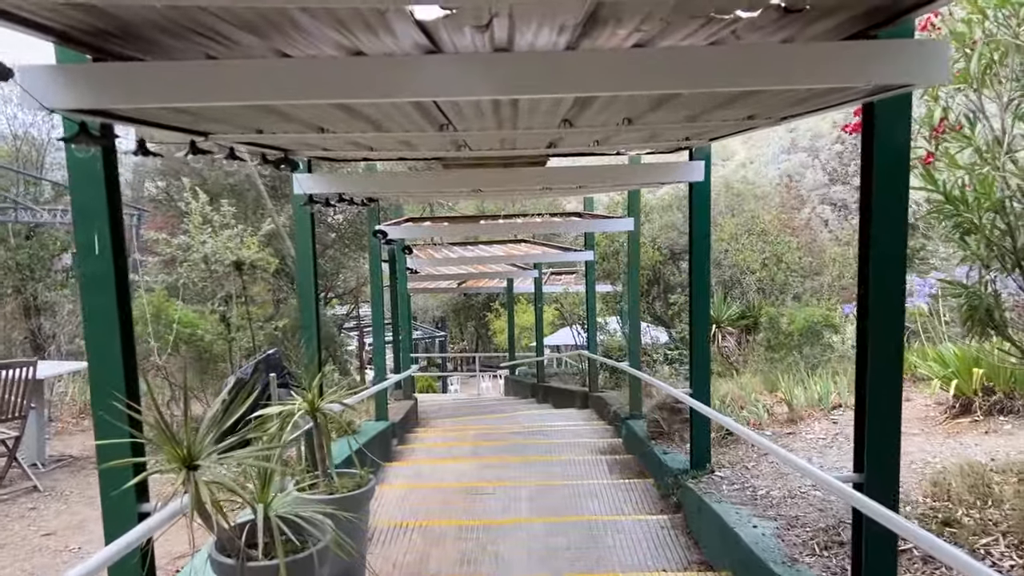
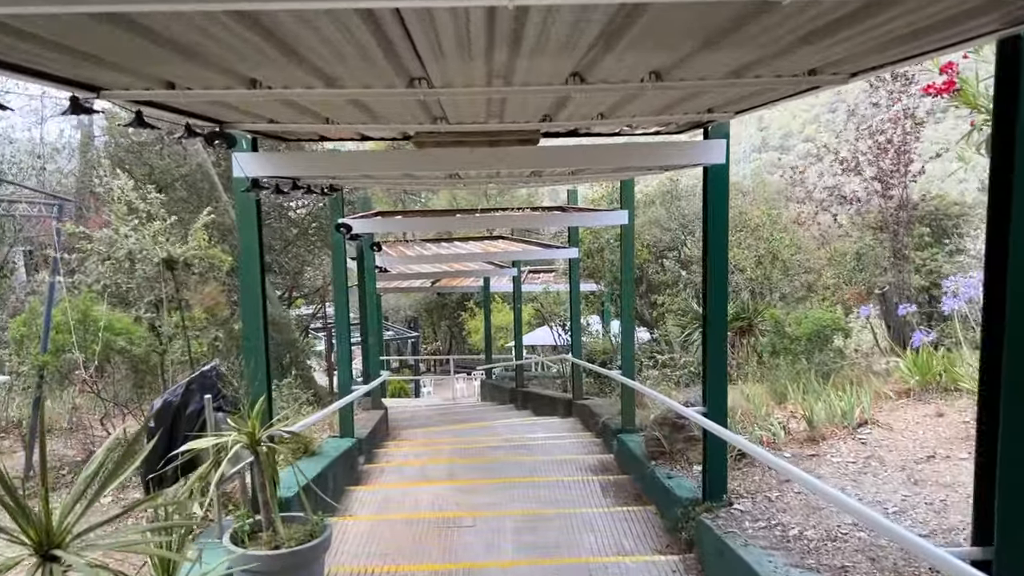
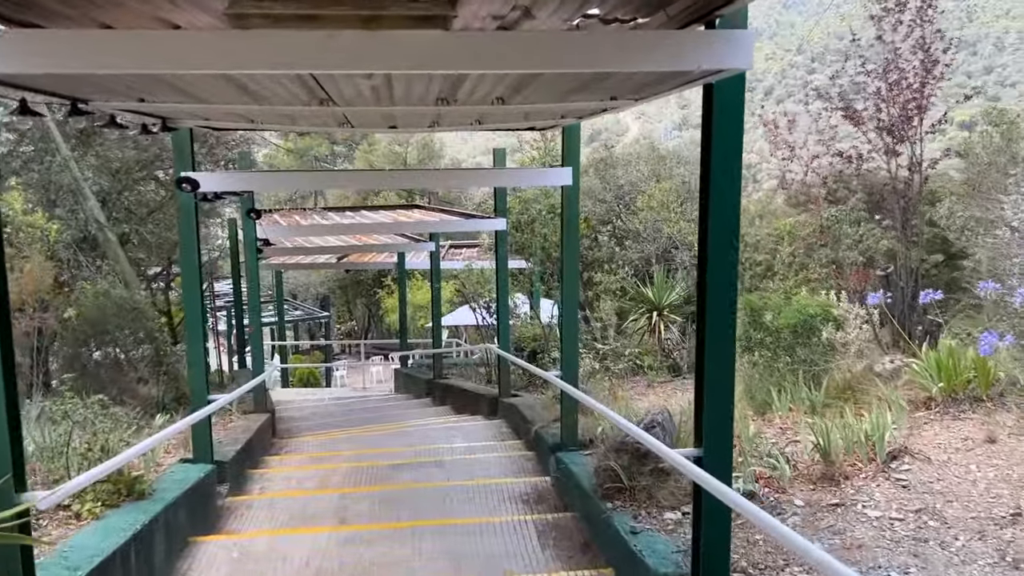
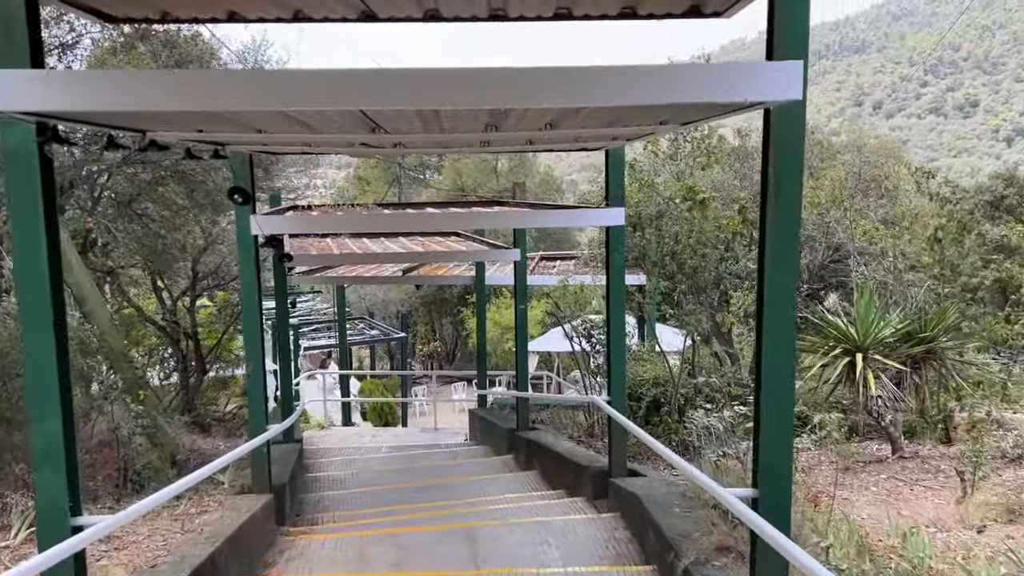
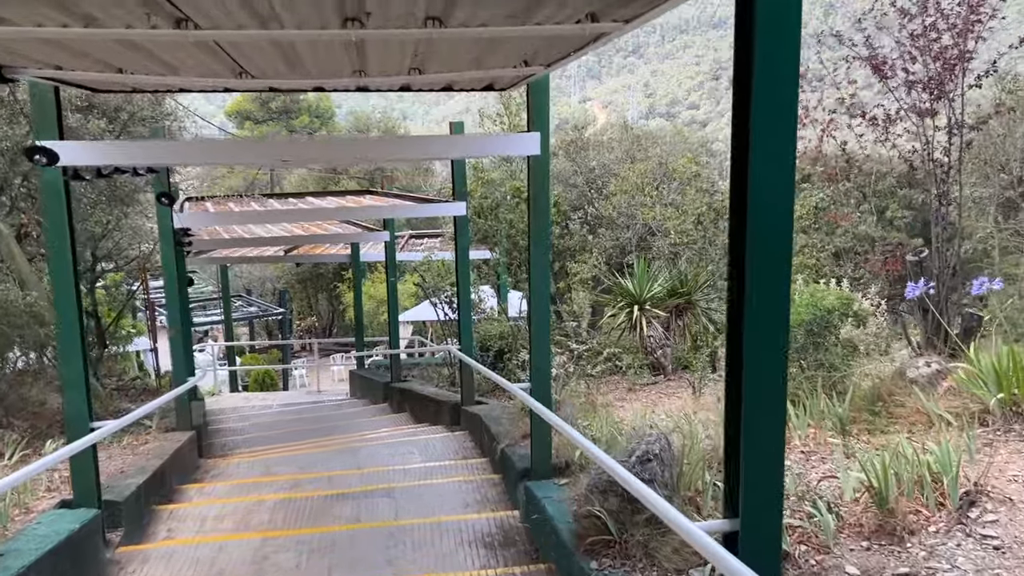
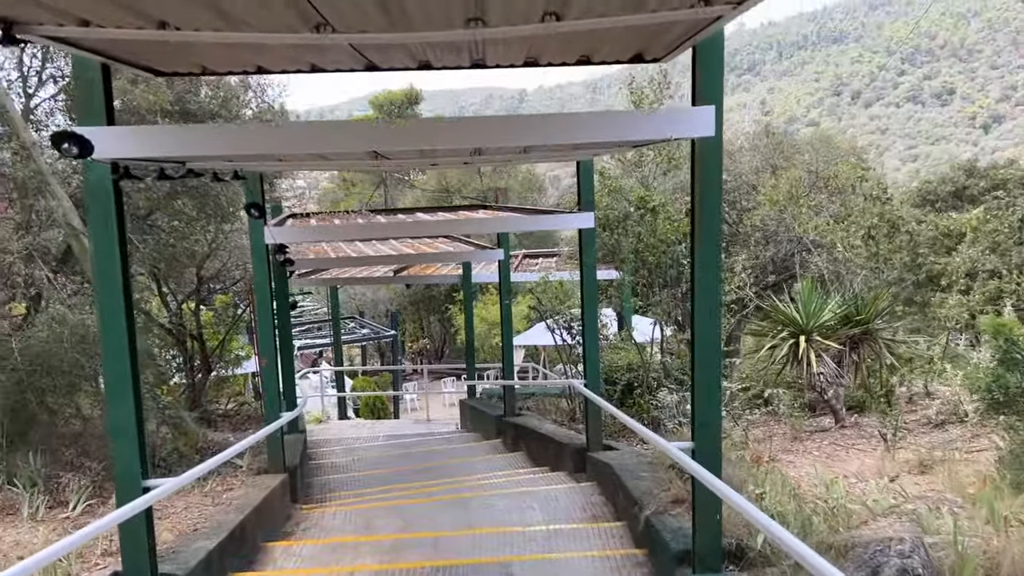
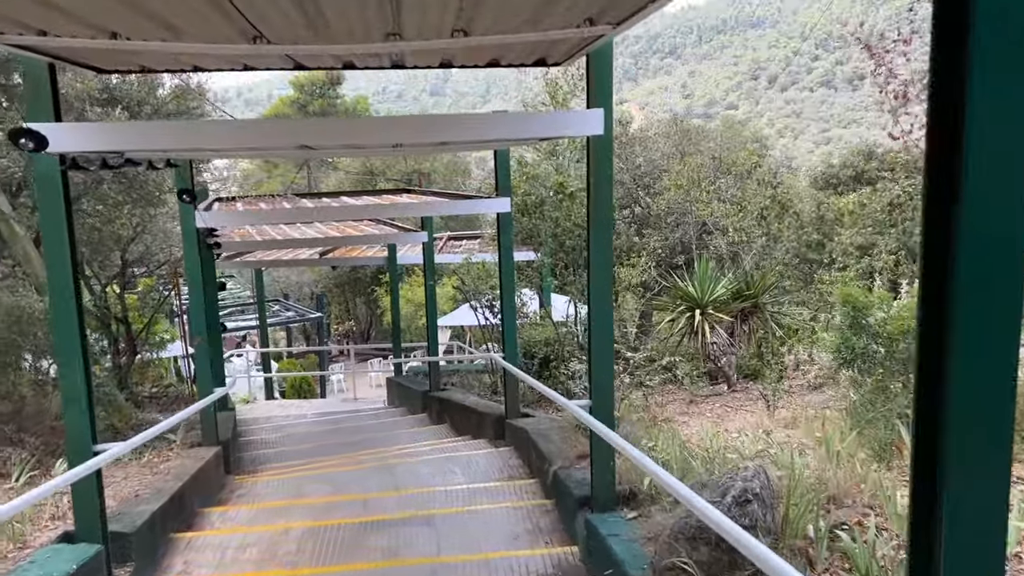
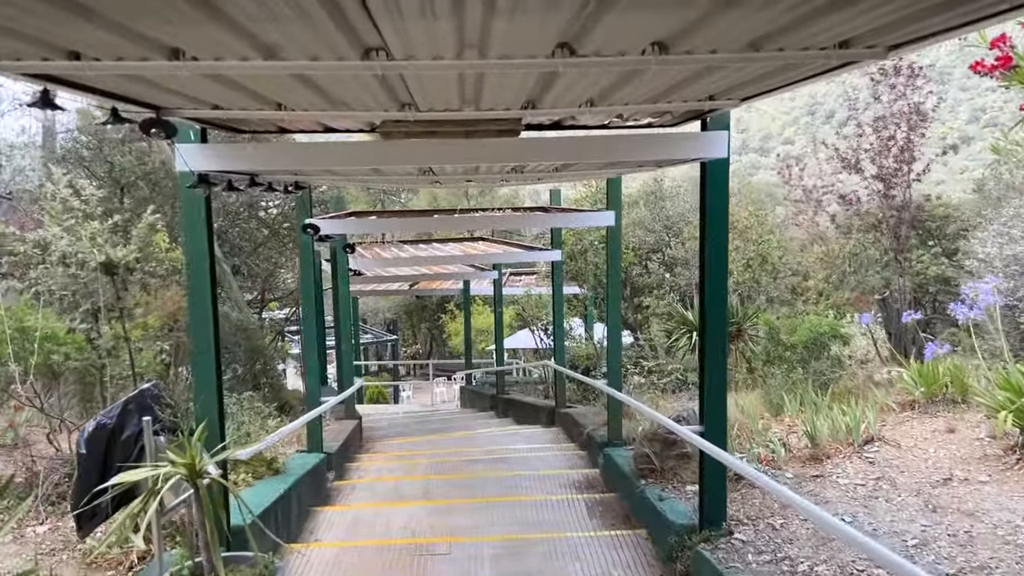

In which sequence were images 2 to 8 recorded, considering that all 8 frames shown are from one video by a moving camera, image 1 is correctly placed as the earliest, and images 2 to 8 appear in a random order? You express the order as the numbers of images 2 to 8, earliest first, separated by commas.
2, 8, 3, 5, 7, 6, 4
